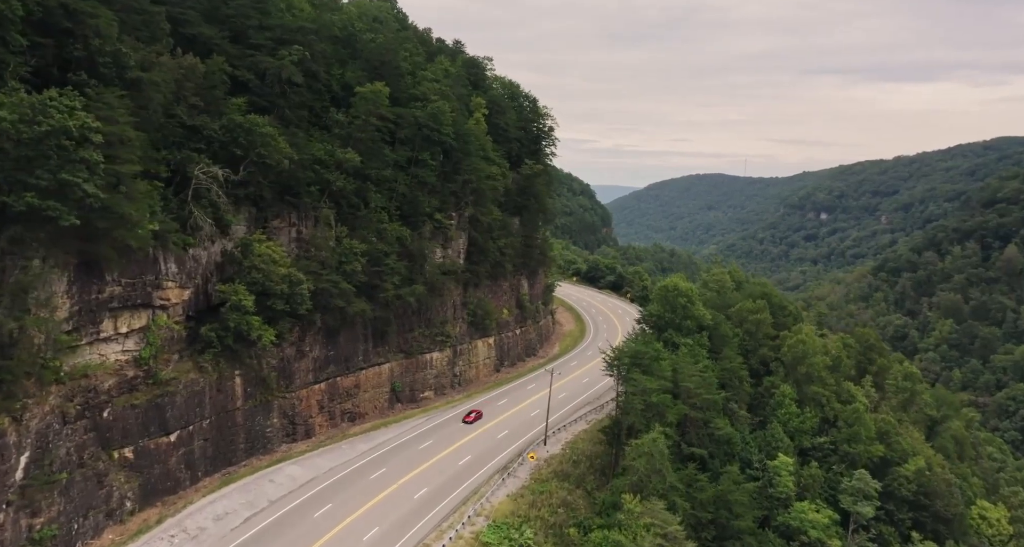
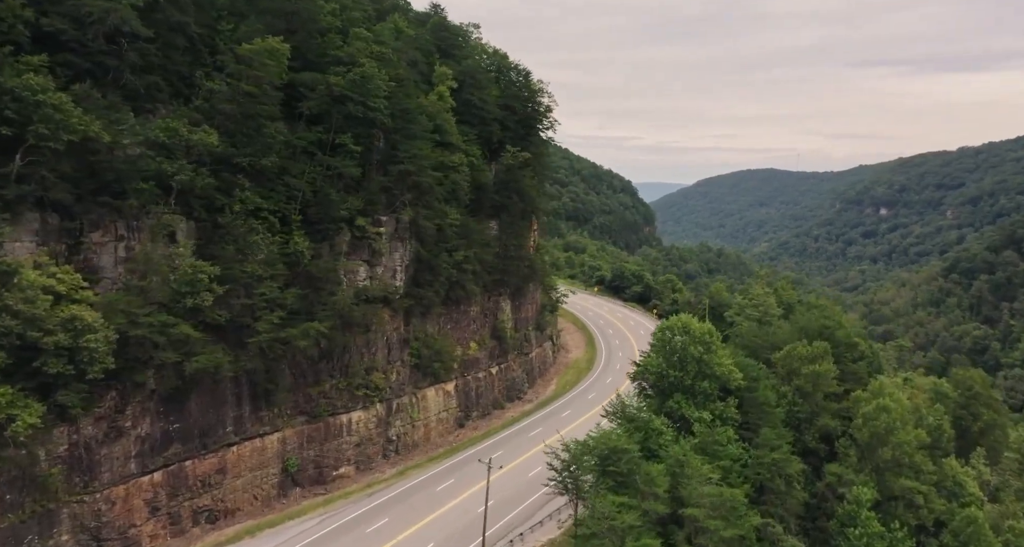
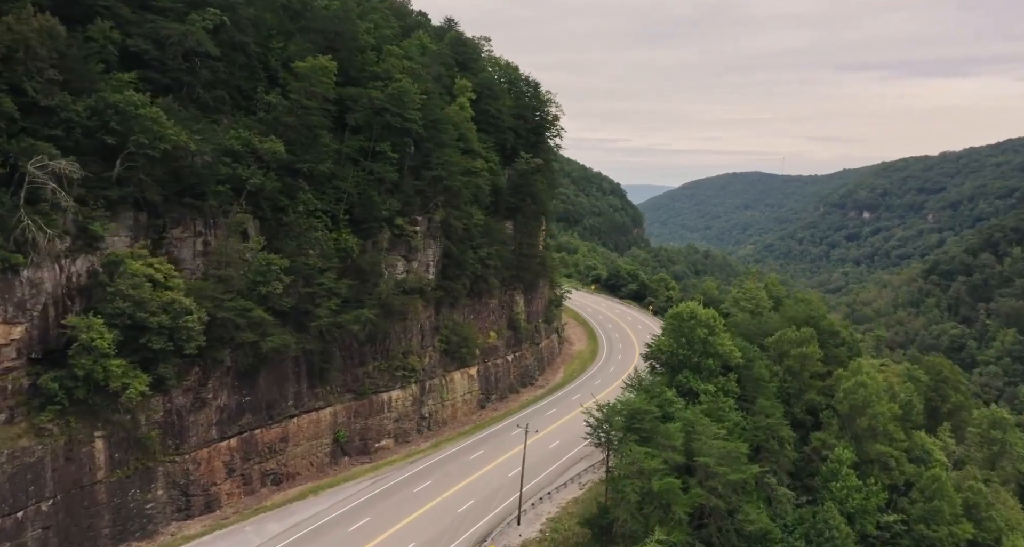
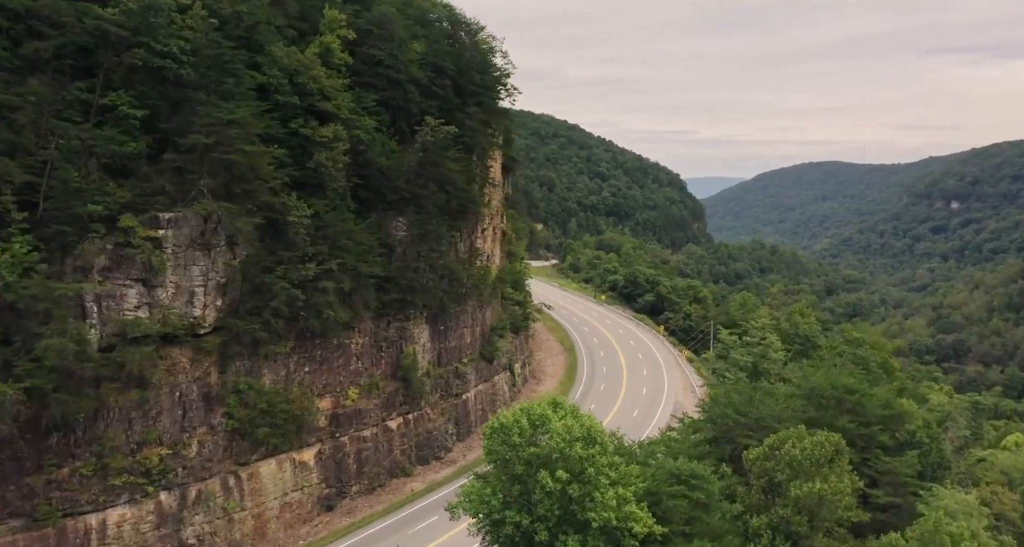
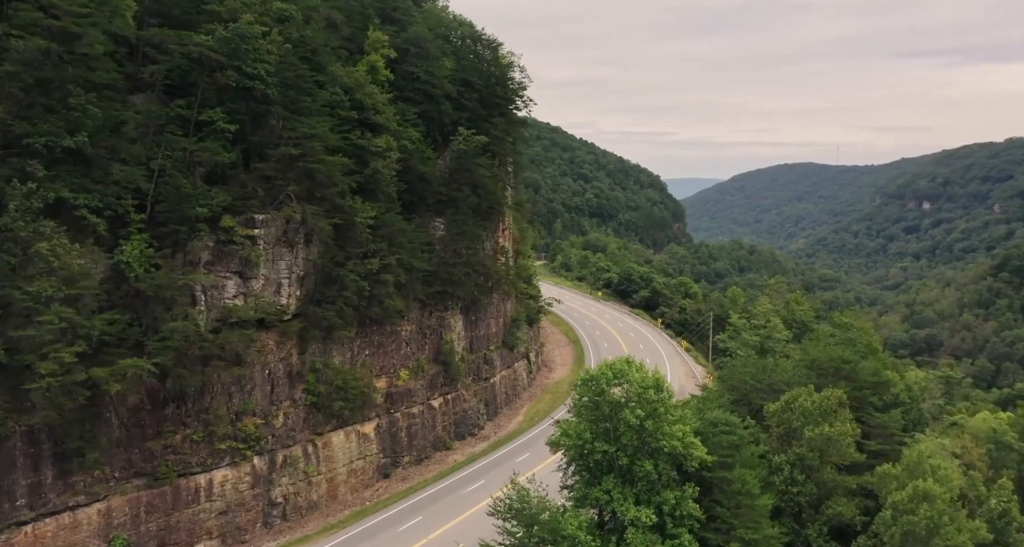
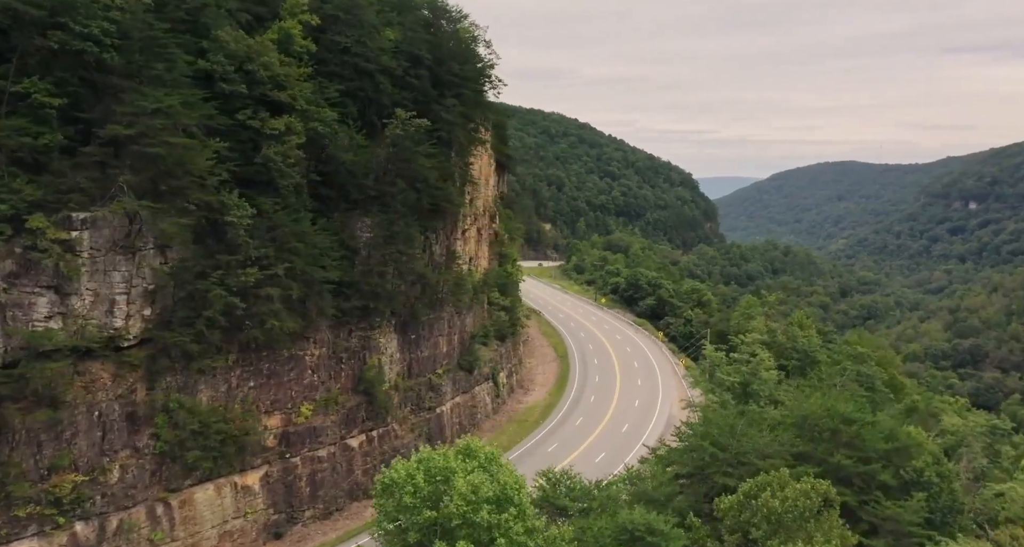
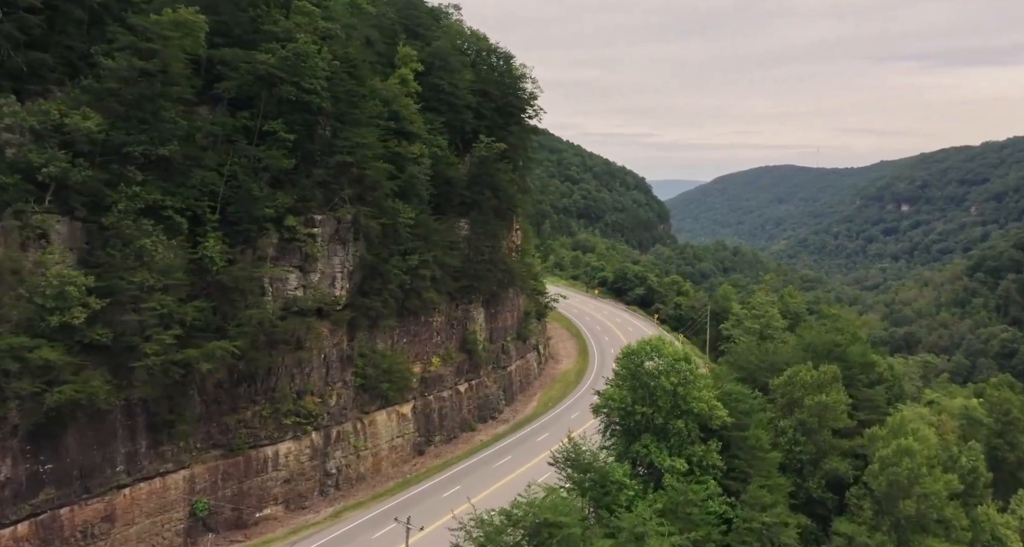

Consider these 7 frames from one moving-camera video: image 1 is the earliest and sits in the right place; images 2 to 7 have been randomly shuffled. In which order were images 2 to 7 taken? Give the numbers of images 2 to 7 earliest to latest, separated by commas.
3, 2, 7, 5, 4, 6
